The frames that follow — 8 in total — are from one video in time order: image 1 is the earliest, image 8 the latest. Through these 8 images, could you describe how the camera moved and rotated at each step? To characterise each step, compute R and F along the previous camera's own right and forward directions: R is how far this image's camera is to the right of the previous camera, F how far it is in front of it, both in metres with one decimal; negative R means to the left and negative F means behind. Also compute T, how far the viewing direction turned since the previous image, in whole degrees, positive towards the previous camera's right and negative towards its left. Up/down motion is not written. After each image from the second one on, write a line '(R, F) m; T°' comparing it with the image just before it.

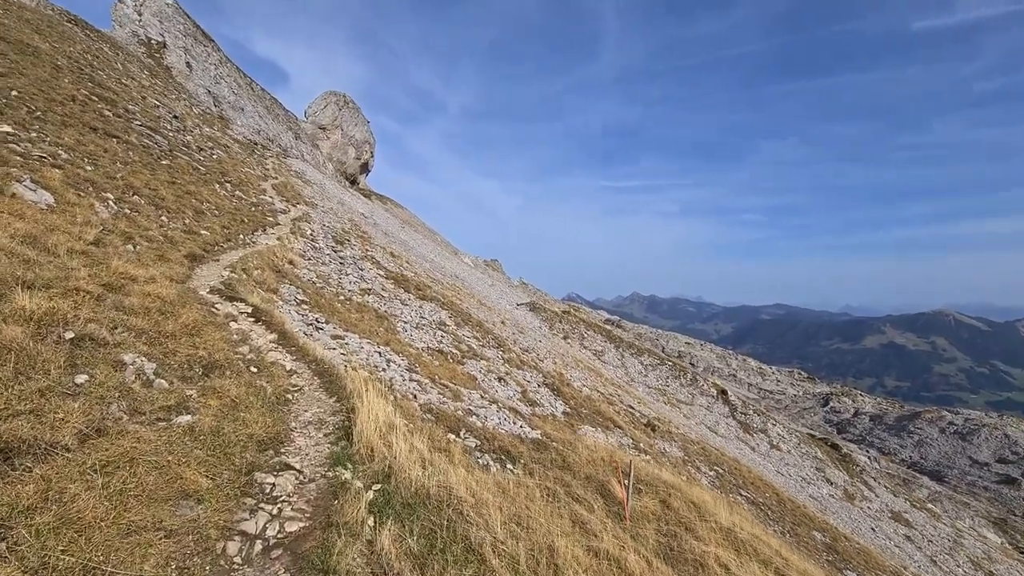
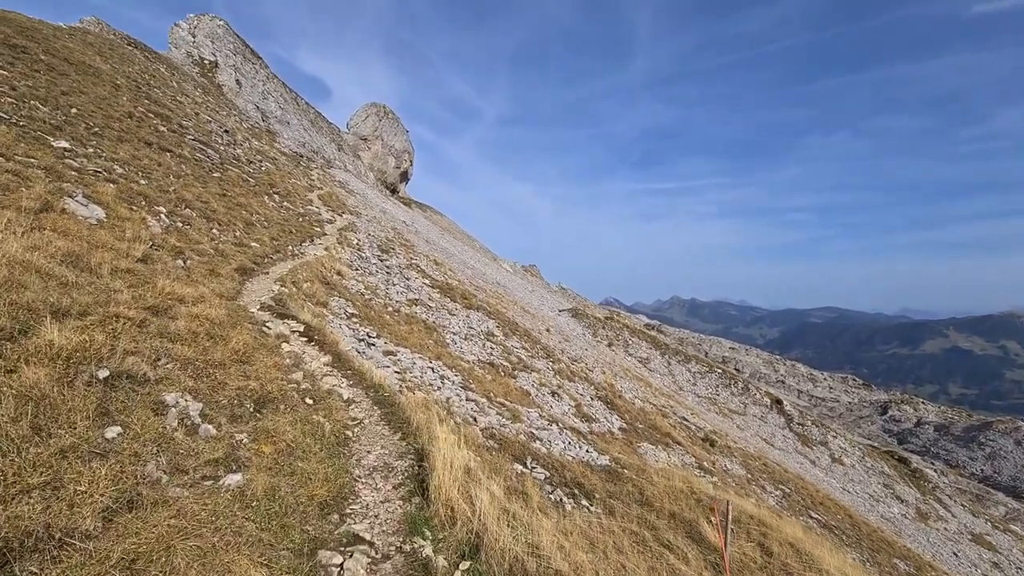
(-1.0, +1.4) m; -4°
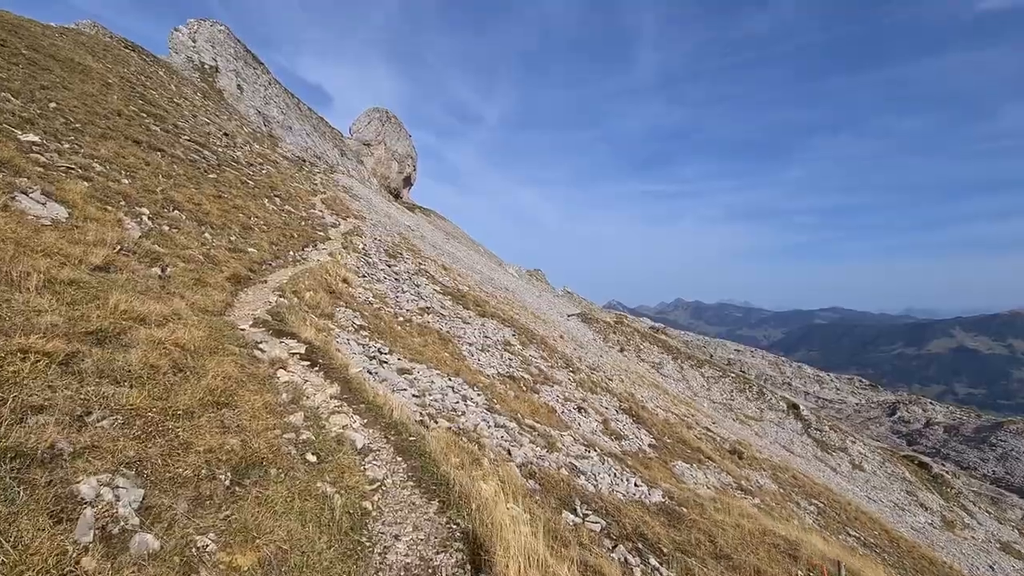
(-0.9, +2.1) m; 0°
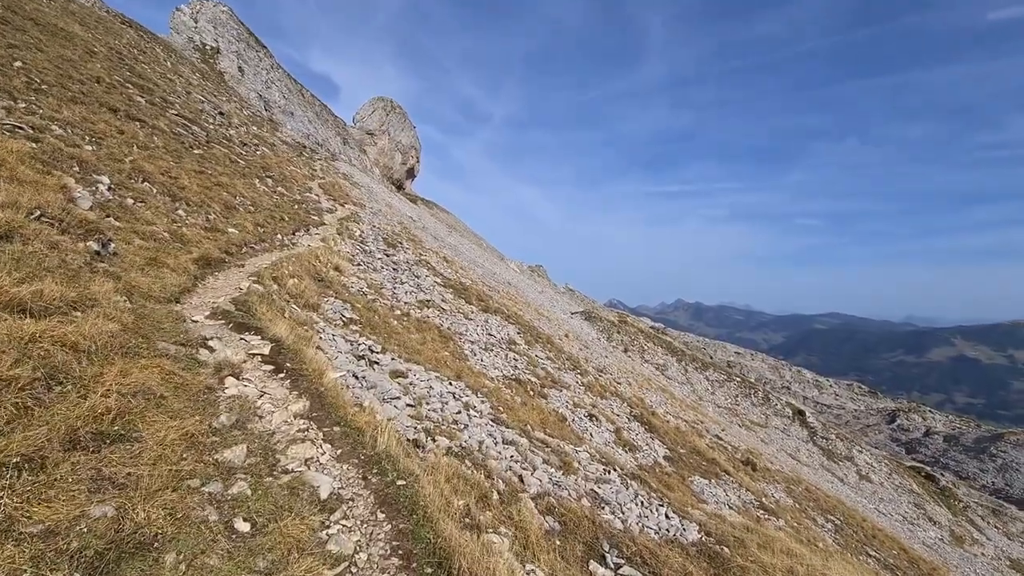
(-0.4, +2.1) m; 0°
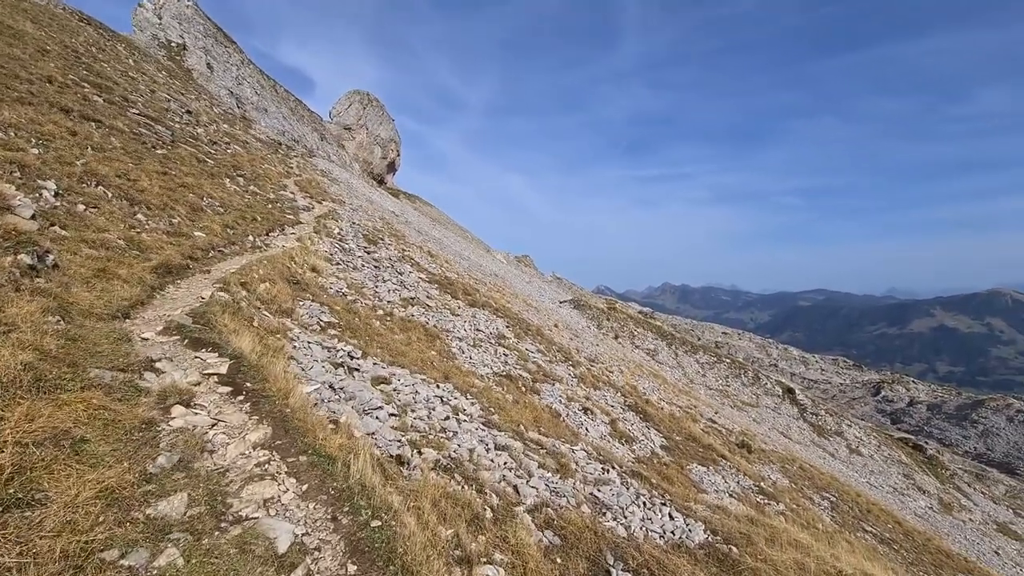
(+0.1, +0.7) m; +1°
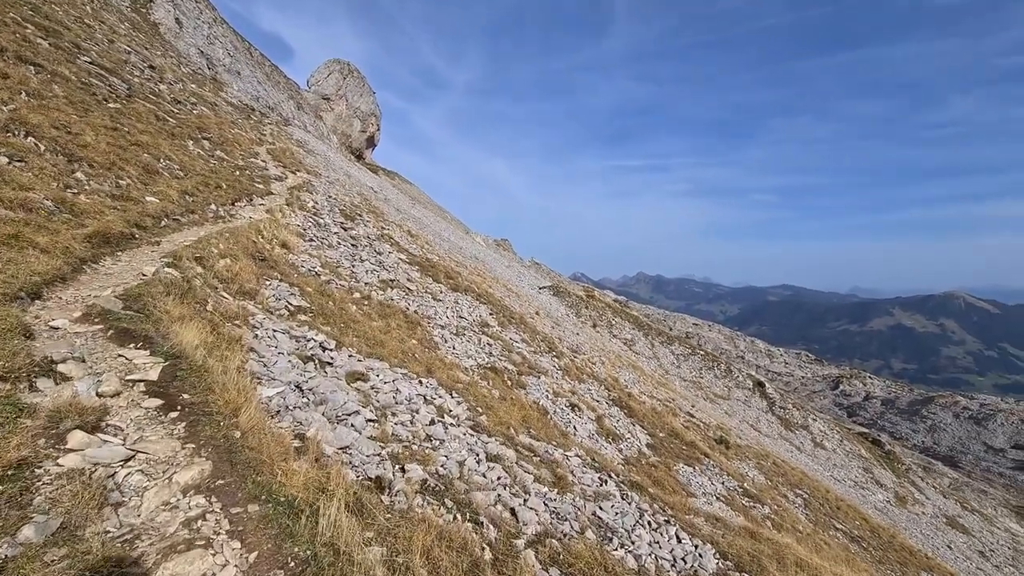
(-0.5, +1.4) m; +3°
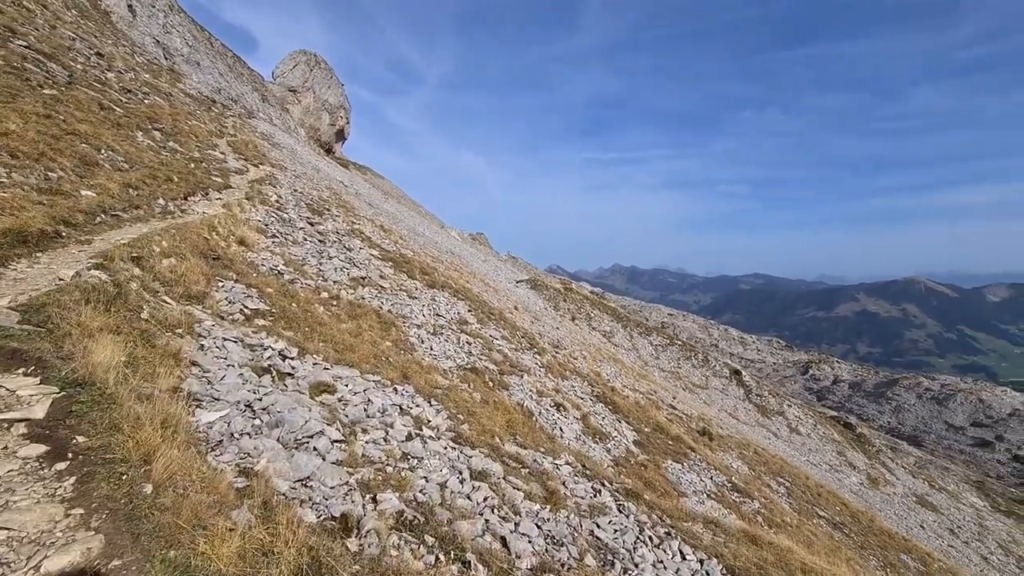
(-0.1, +1.0) m; +3°
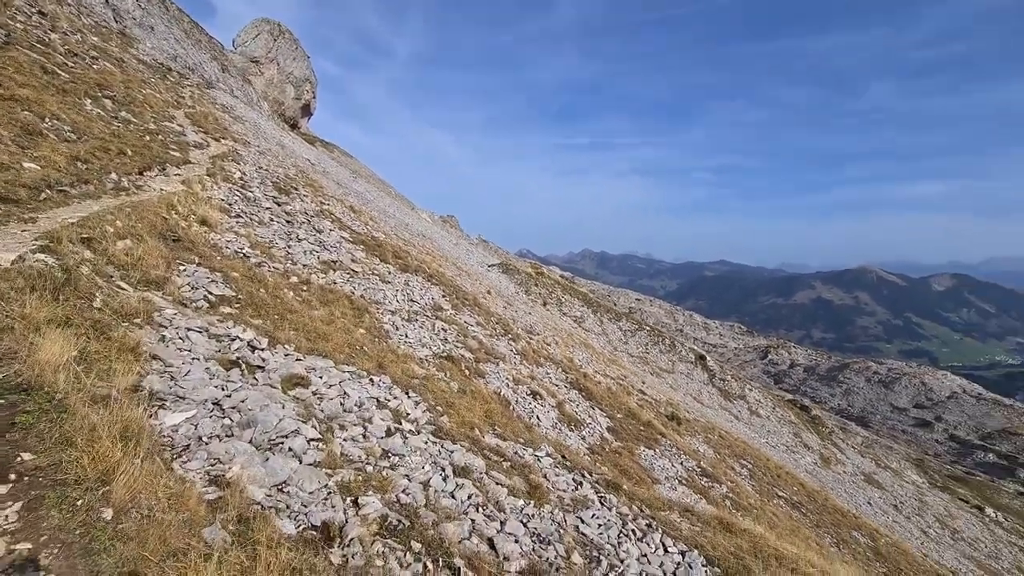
(-0.3, +0.3) m; +4°
